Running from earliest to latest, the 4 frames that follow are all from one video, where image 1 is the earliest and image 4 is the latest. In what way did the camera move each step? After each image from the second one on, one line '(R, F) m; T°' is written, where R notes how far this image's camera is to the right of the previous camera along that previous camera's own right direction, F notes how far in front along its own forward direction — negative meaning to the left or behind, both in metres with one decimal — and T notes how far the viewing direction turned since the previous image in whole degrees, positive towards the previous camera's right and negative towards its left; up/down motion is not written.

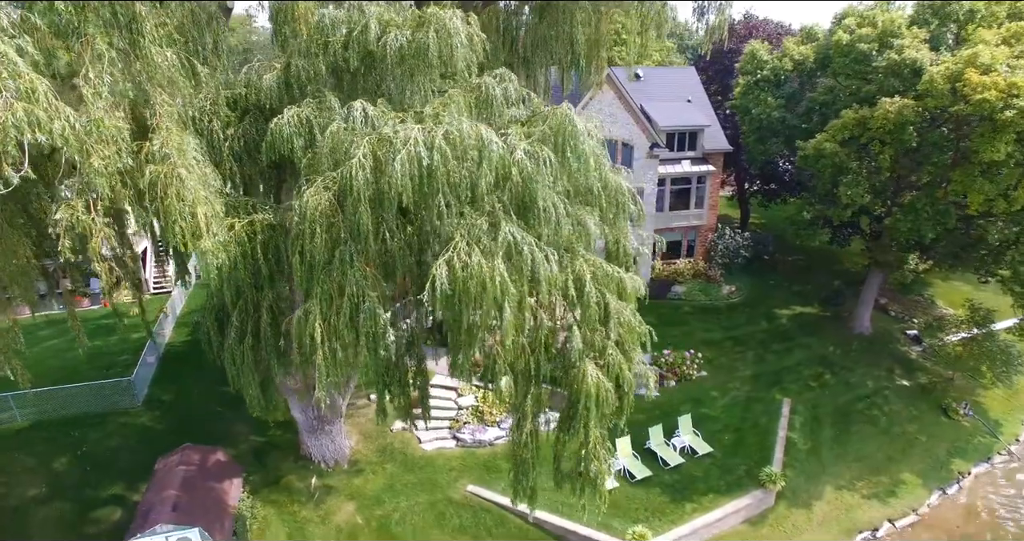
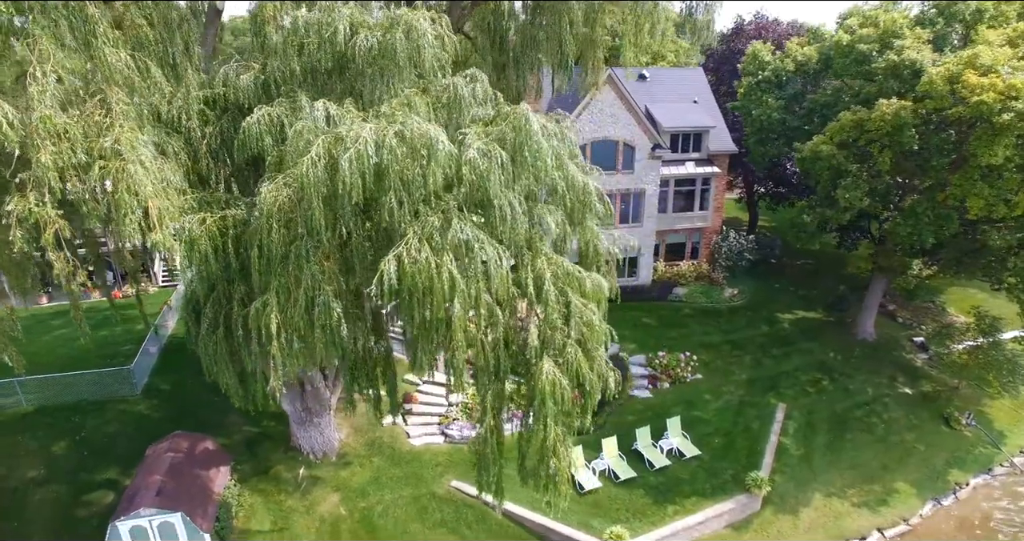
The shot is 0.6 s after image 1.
(+1.1, -0.1) m; -2°
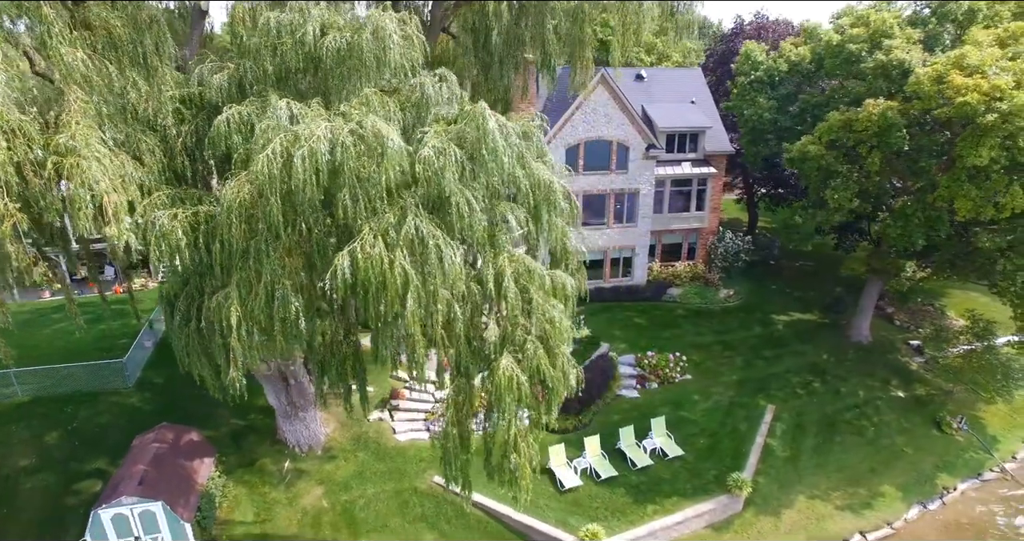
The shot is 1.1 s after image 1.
(+1.0, -0.1) m; -1°
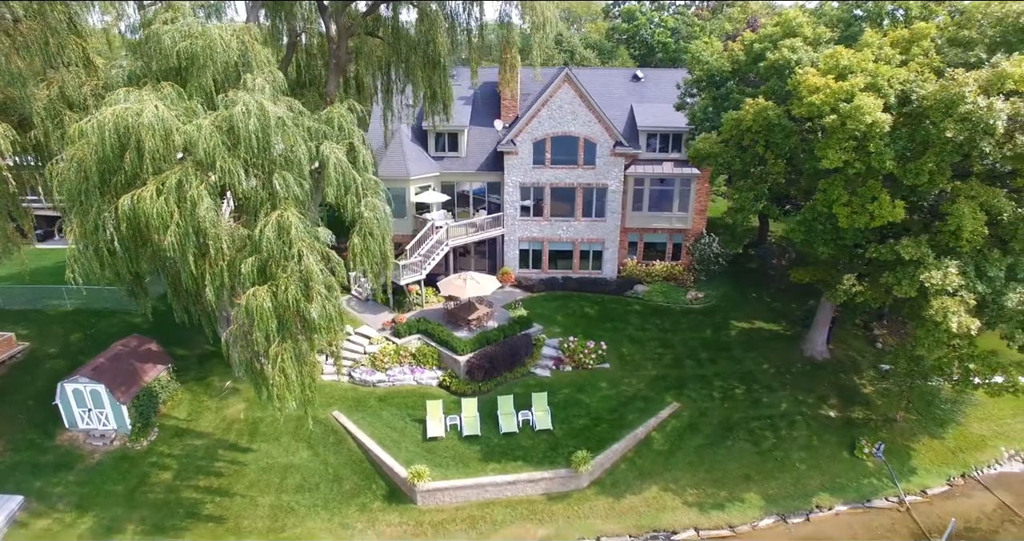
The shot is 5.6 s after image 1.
(+9.0, -1.2) m; -14°
